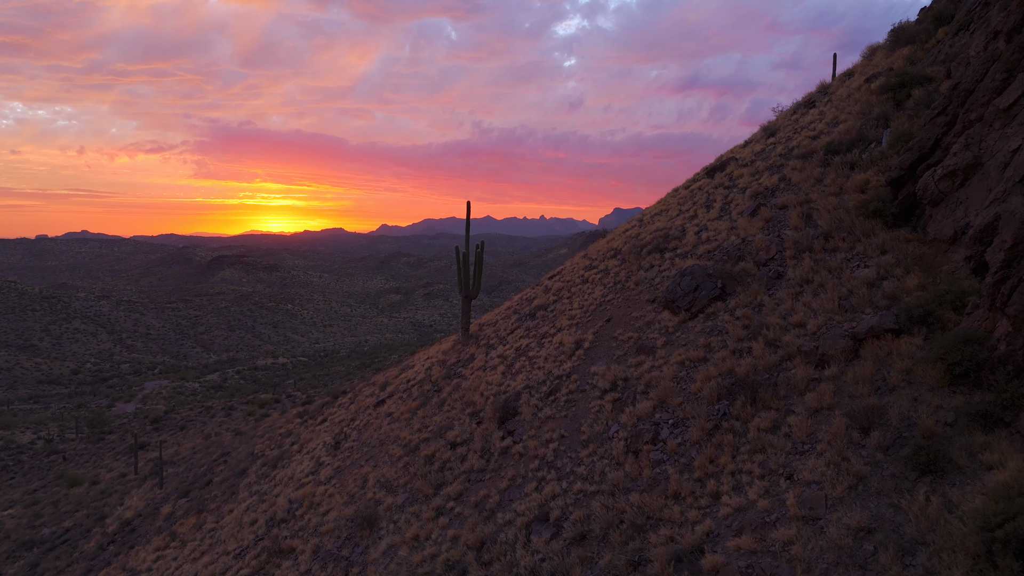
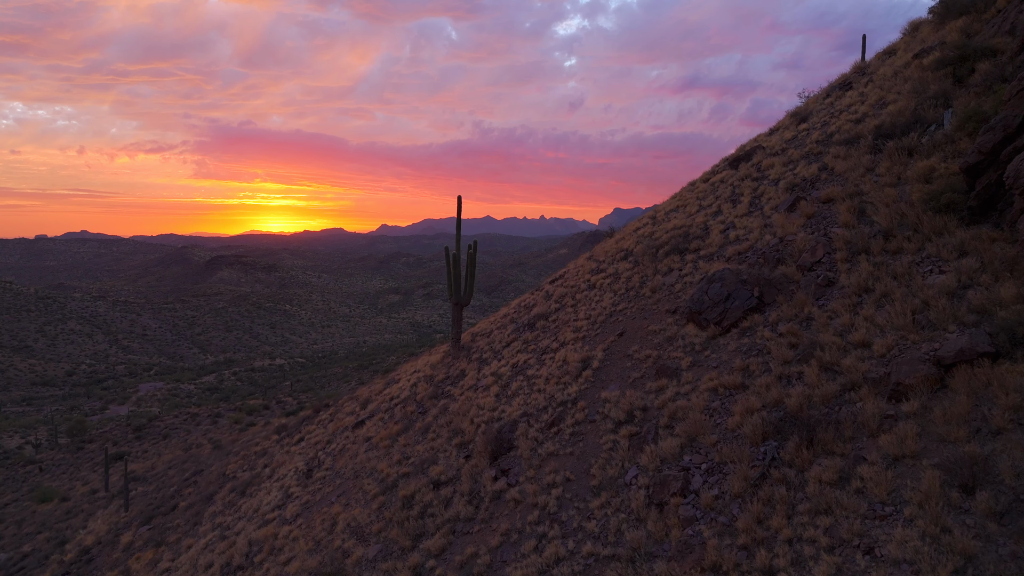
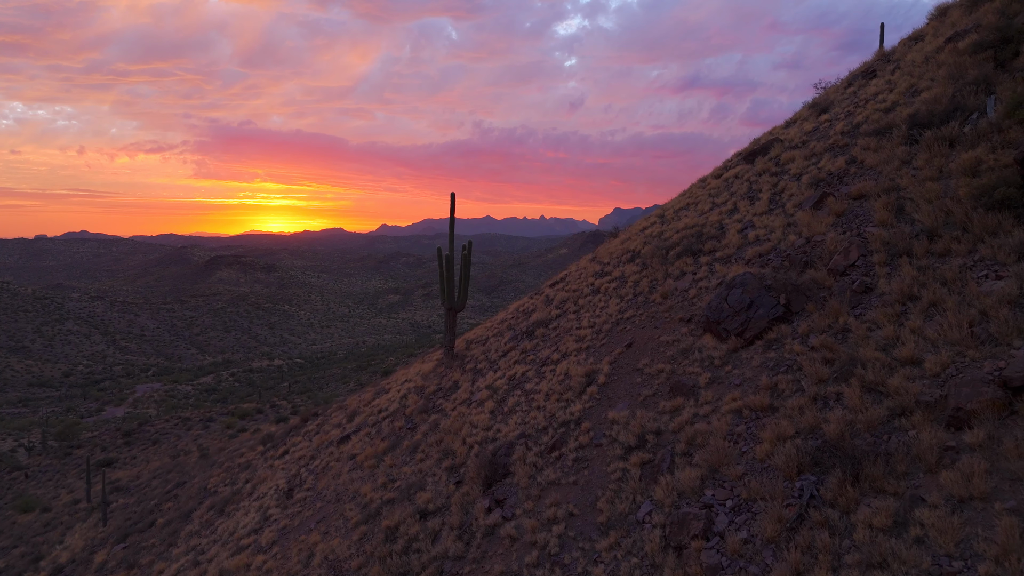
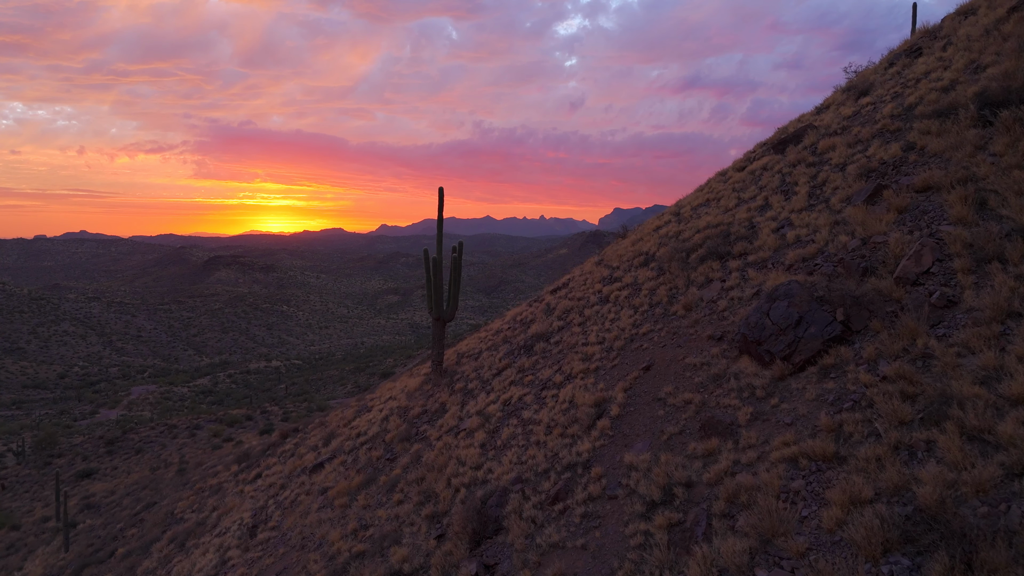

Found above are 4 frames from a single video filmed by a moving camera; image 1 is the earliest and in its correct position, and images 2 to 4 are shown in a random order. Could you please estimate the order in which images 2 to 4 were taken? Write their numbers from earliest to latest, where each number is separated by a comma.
2, 3, 4
